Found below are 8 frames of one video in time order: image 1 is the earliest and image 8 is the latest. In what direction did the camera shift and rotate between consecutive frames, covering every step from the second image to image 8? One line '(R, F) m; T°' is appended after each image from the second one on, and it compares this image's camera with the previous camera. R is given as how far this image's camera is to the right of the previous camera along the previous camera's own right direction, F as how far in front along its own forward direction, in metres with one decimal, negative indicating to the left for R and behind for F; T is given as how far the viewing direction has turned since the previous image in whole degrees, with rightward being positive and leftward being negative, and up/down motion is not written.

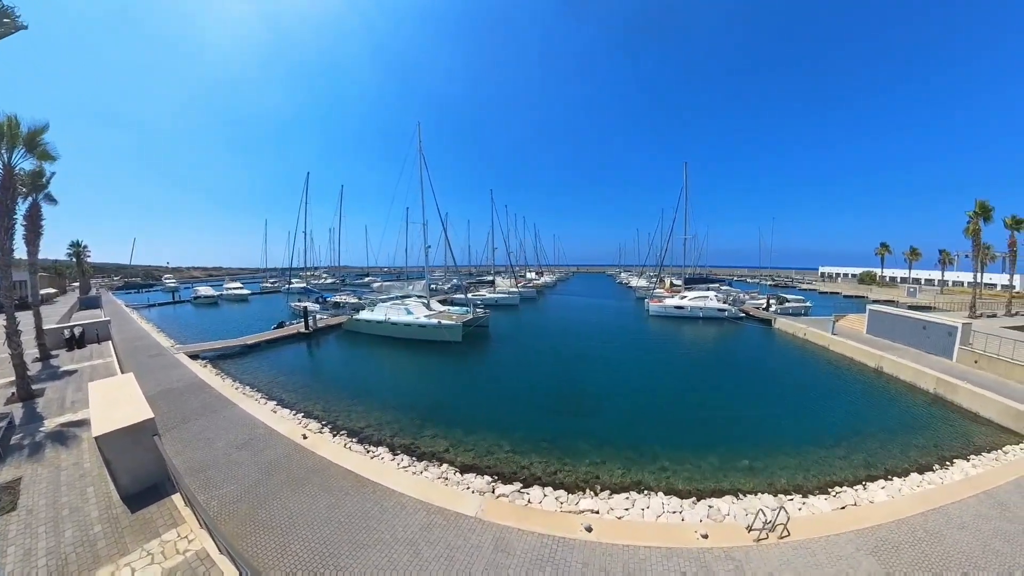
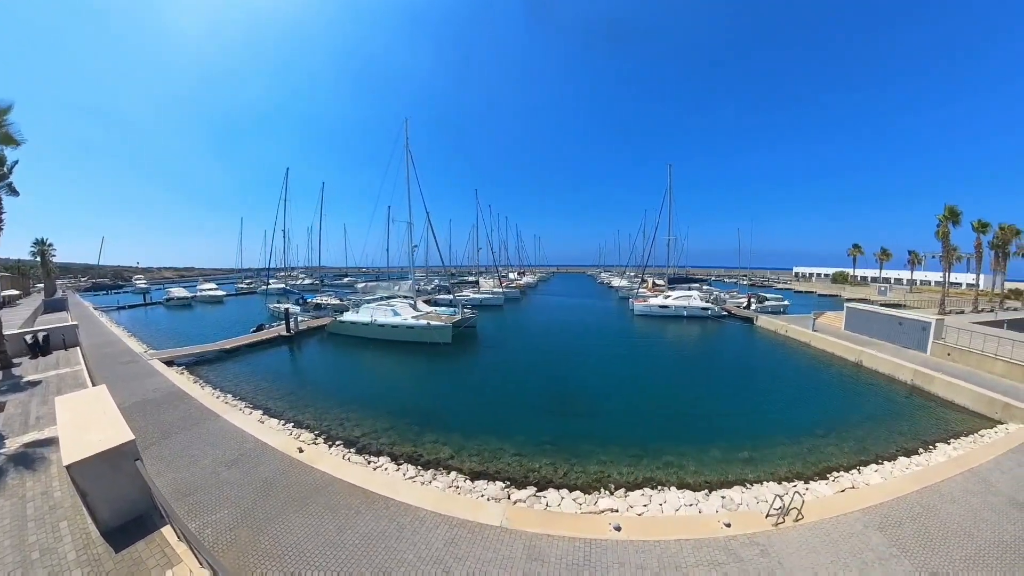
(-0.8, +0.2) m; +4°
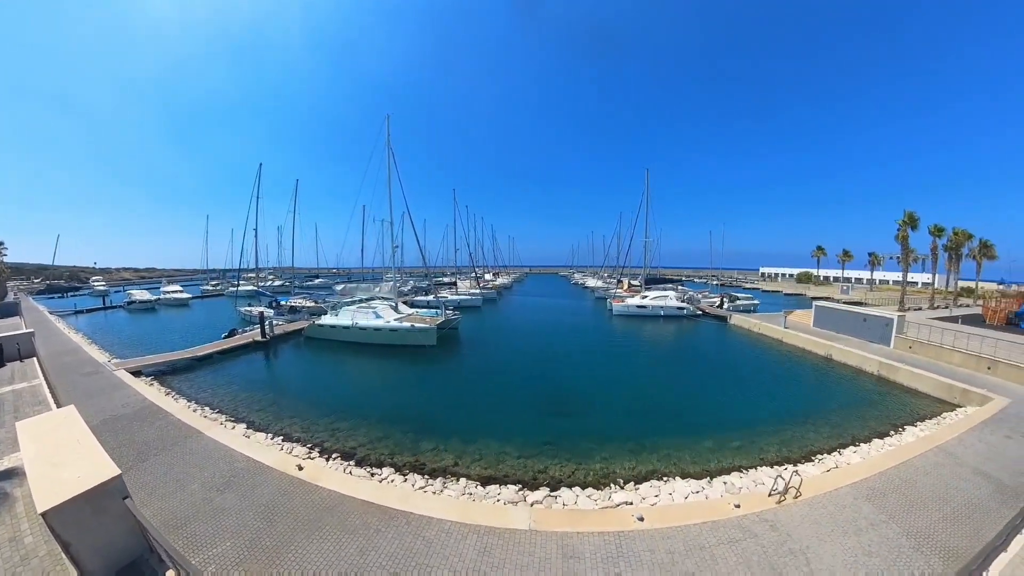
(-1.0, +0.1) m; +5°
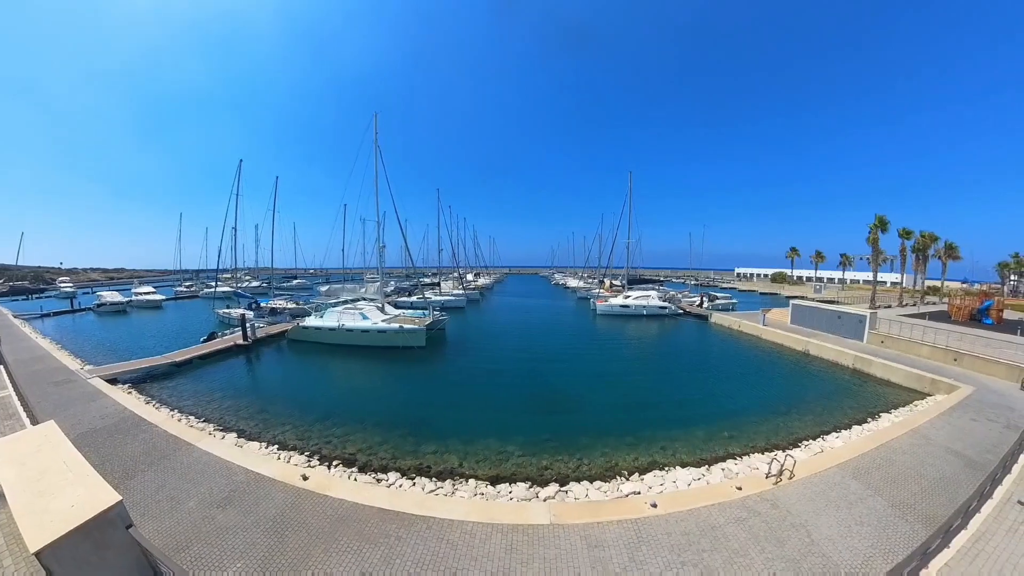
(-0.8, 0.0) m; +4°
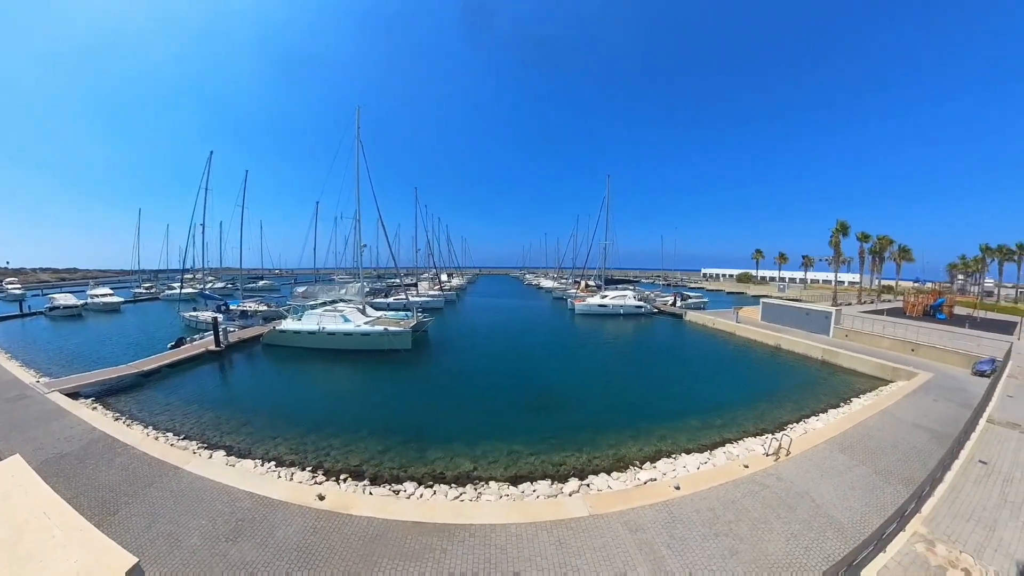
(-1.3, 0.0) m; +5°
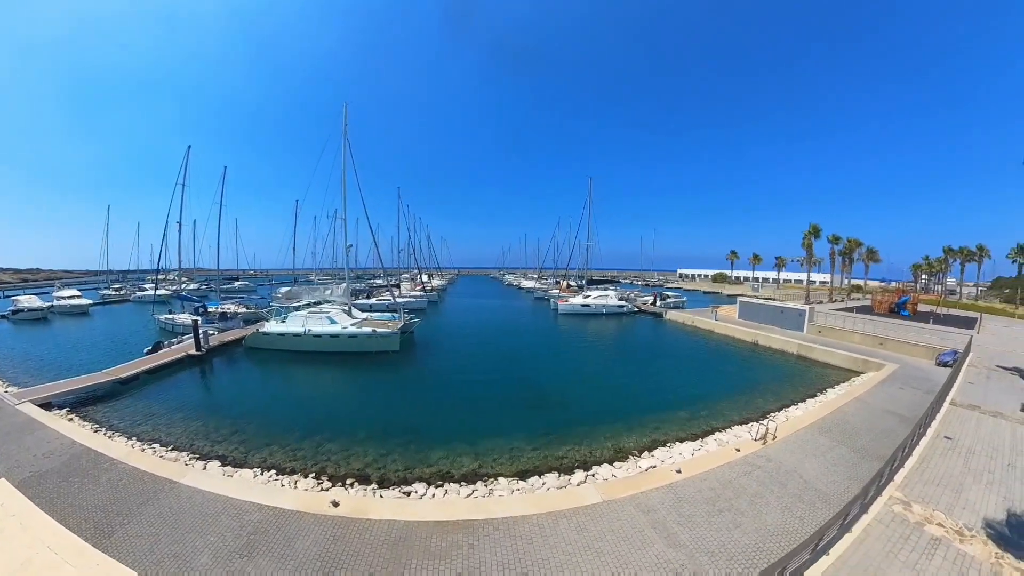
(-0.8, -0.1) m; +4°
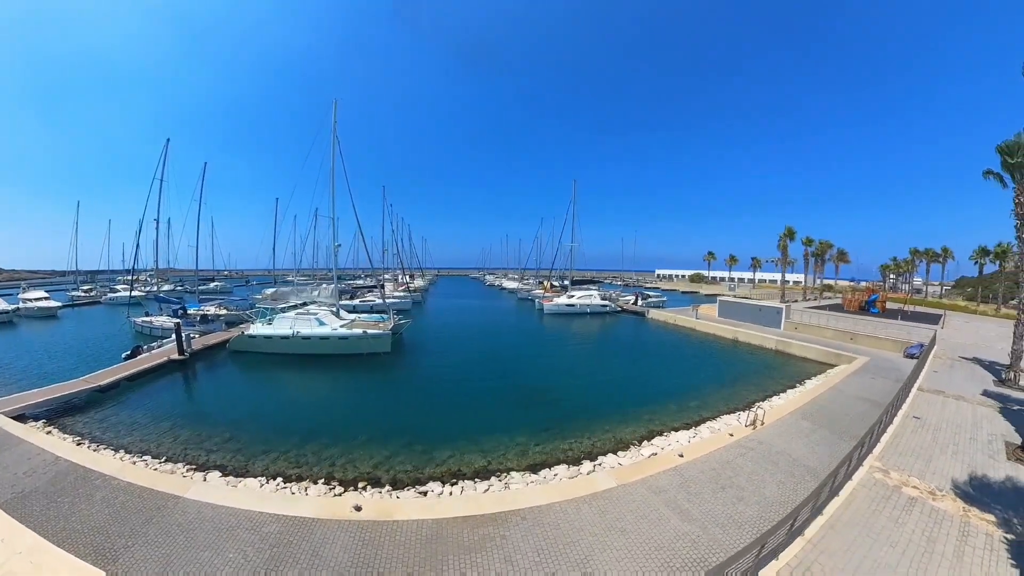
(-0.9, -0.2) m; +4°
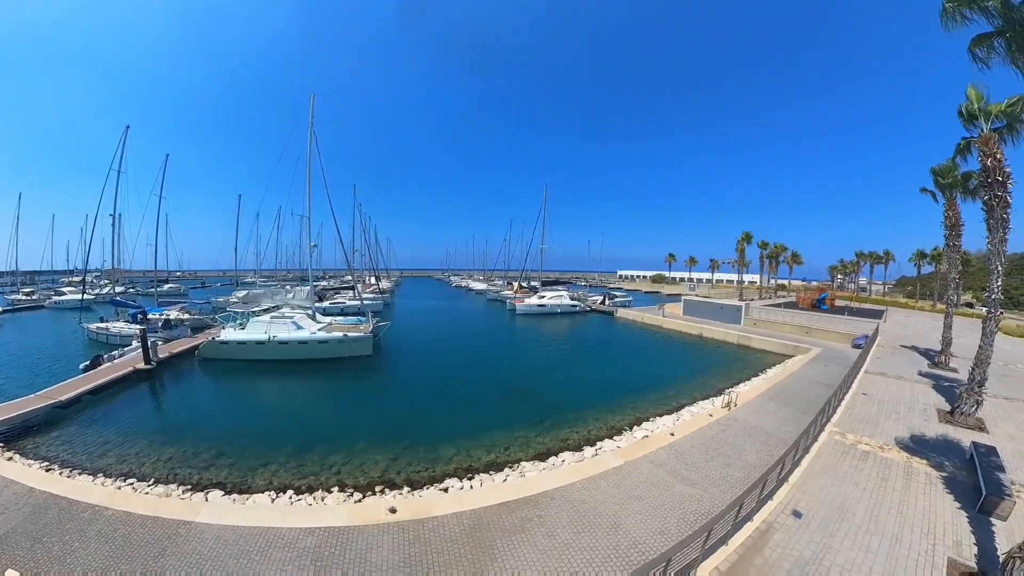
(-1.5, -0.3) m; +6°
